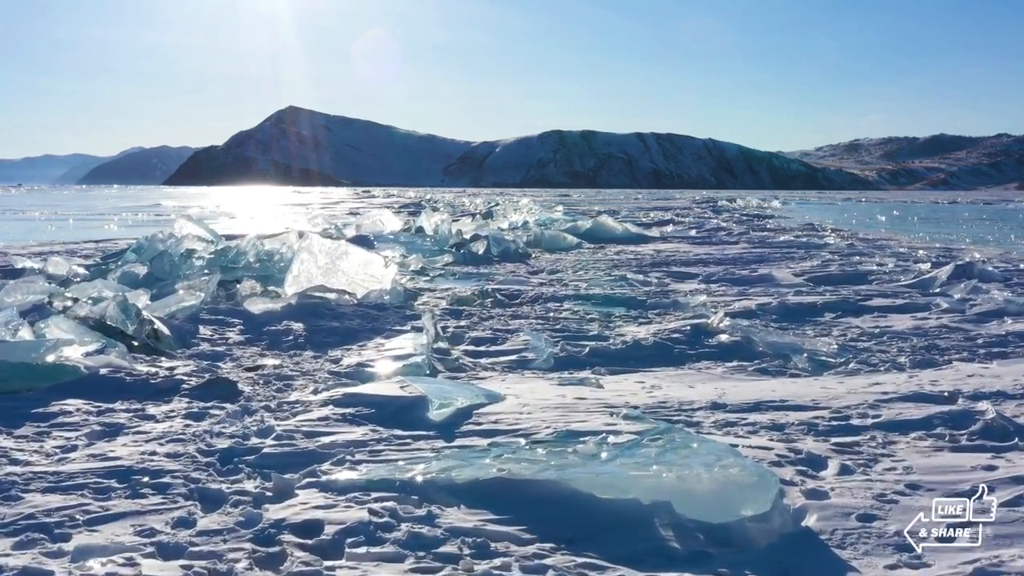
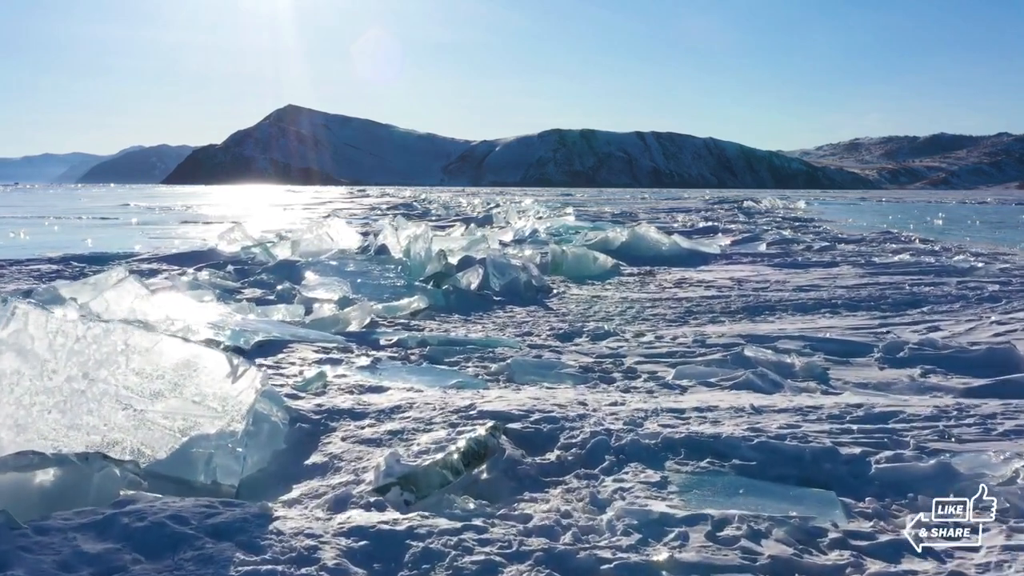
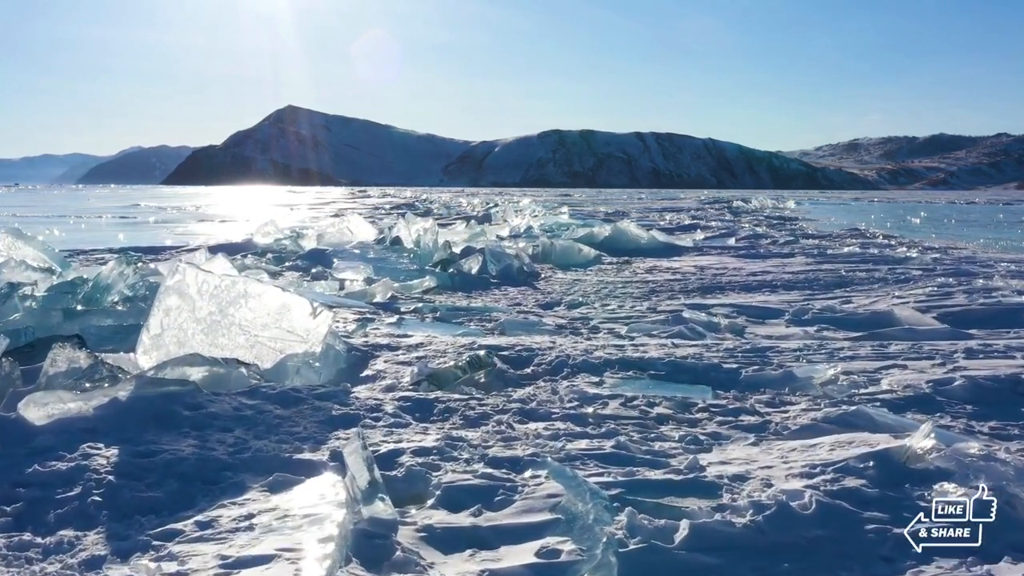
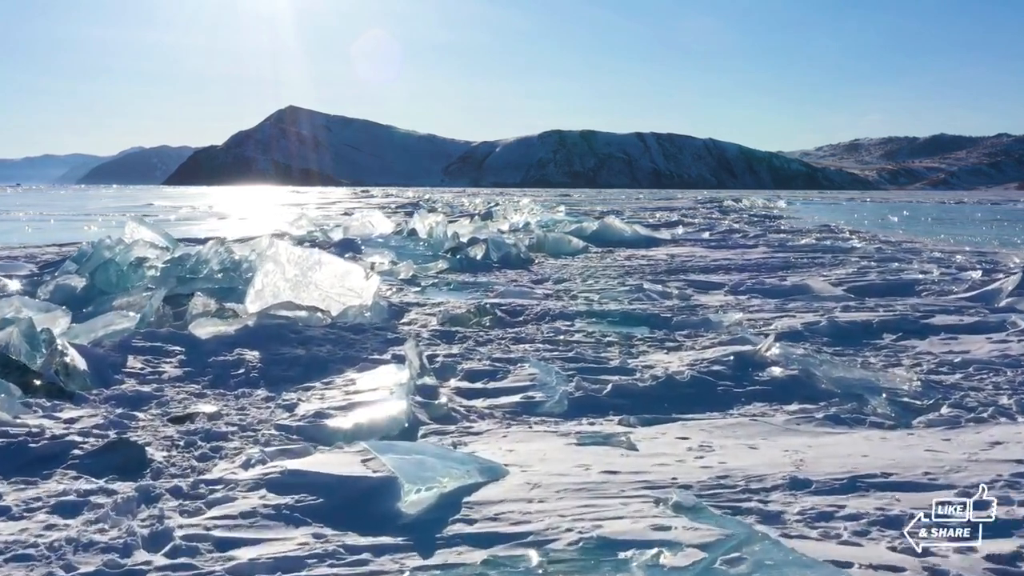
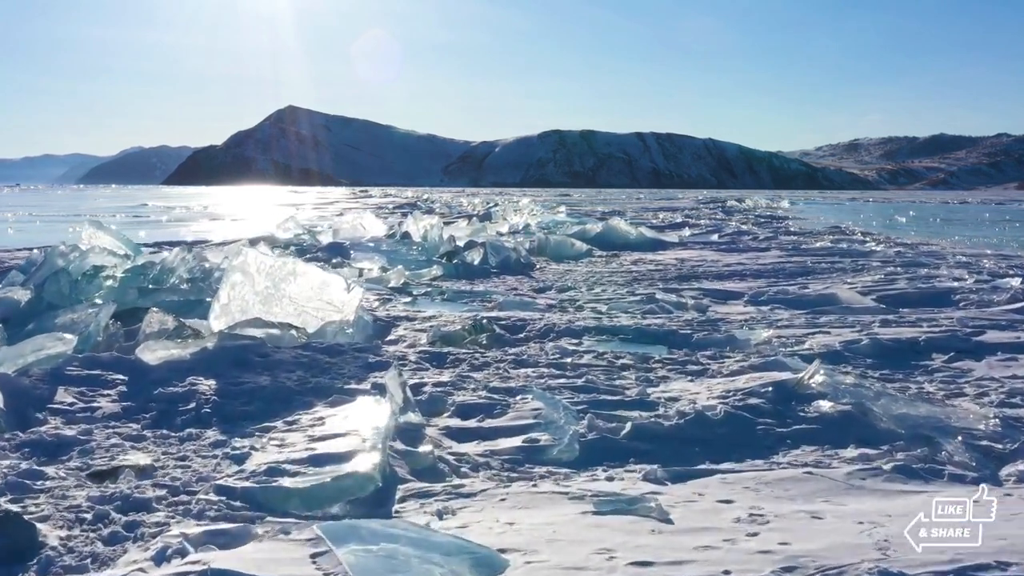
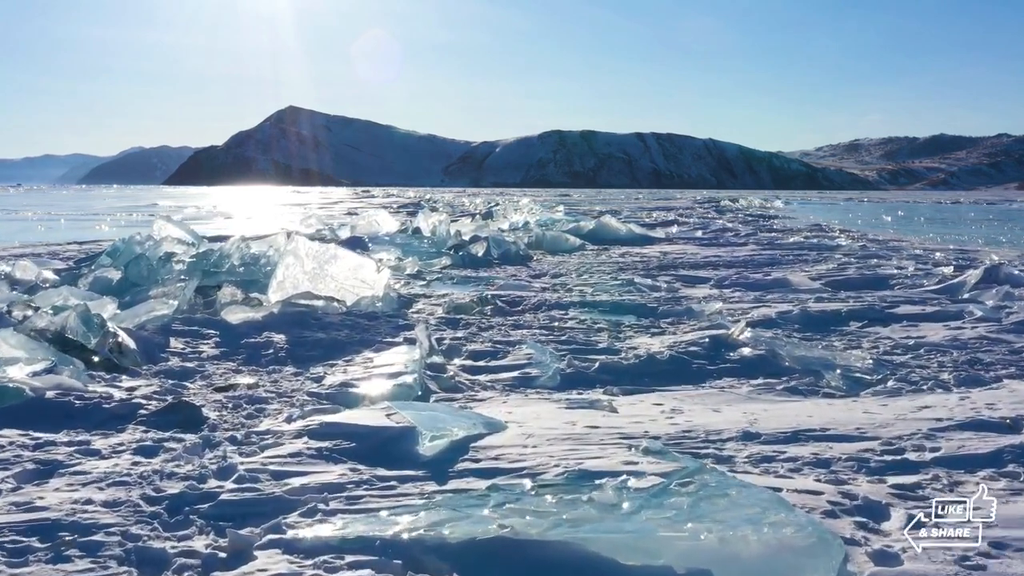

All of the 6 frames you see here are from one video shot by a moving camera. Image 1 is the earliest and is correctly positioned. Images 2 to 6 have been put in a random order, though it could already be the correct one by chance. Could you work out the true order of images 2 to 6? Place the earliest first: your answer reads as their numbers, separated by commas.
6, 4, 5, 3, 2
